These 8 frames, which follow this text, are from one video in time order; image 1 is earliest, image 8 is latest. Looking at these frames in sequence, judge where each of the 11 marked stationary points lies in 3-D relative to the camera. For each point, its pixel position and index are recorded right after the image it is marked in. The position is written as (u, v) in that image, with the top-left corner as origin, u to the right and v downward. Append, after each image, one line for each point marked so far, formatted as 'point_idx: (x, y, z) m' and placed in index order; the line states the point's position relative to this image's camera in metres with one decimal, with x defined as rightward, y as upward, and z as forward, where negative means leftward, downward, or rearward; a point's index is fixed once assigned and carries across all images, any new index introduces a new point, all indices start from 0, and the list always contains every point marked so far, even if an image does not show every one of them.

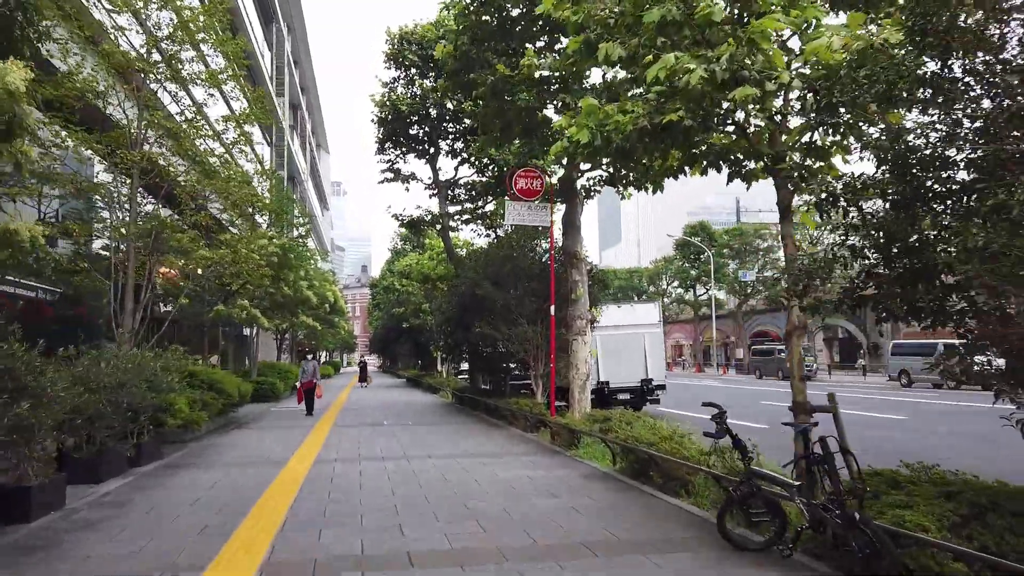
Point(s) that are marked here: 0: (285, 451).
0: (-3.5, -2.5, +11.2) m
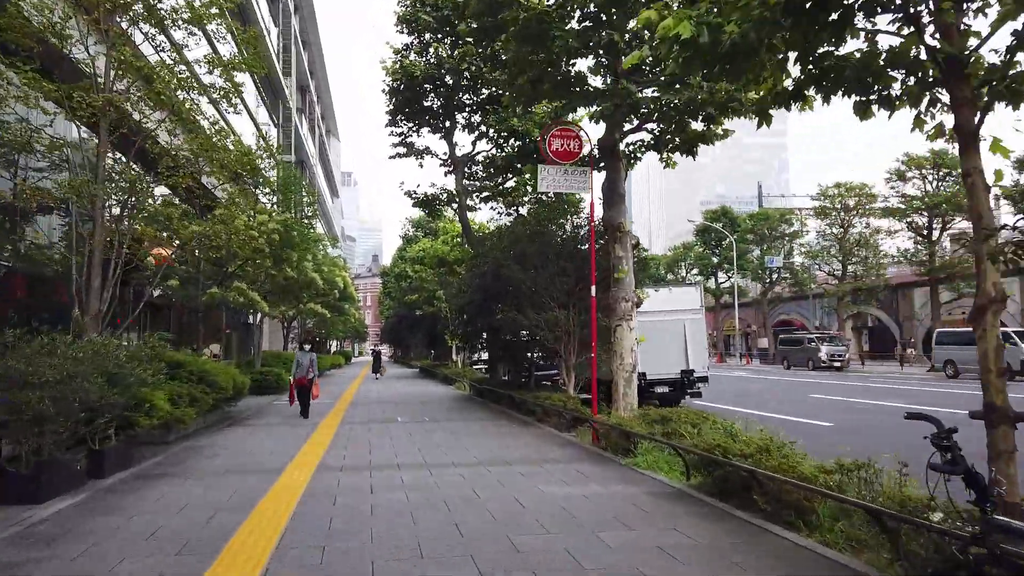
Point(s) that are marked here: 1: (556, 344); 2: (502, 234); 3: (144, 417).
0: (-3.0, -2.2, +9.5) m
1: (+0.9, -1.1, +14.8) m
2: (-0.3, +1.2, +16.4) m
3: (-4.4, -1.5, +8.7) m
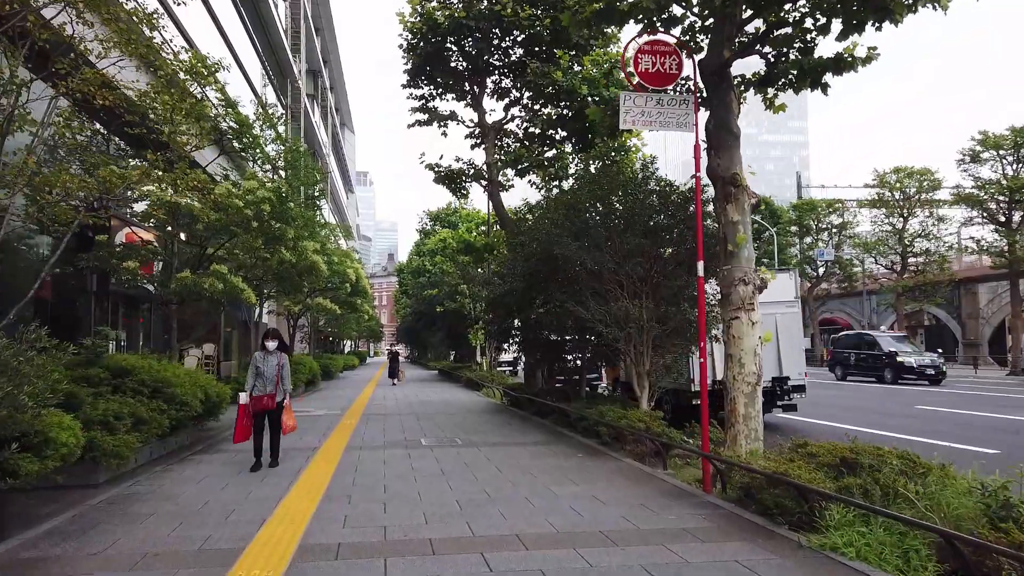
0: (-2.2, -1.9, +6.2) m
1: (+1.7, -0.9, +11.5) m
2: (+0.6, +1.5, +13.1) m
3: (-3.6, -1.3, +5.5) m
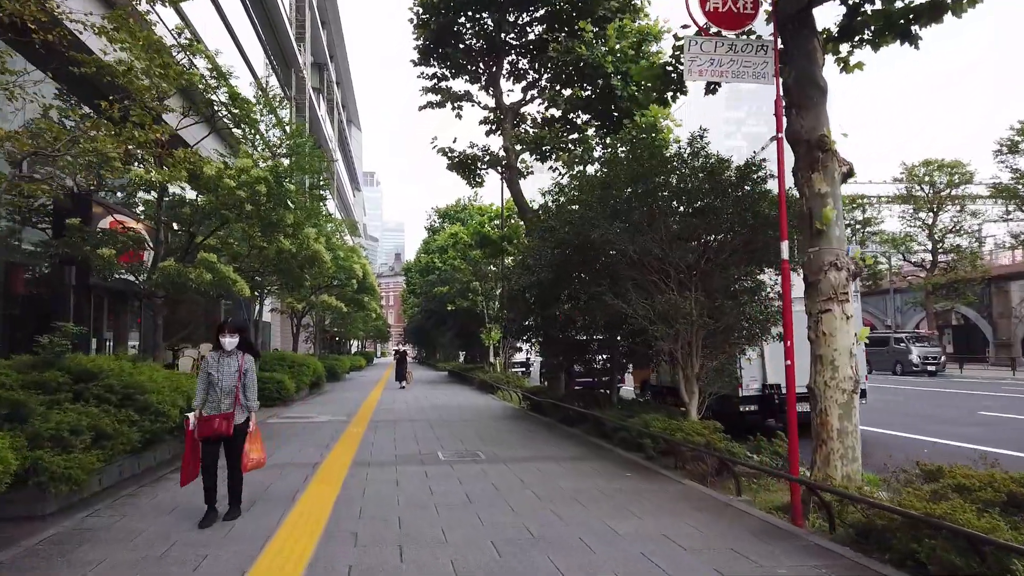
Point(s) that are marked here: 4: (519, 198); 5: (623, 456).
0: (-1.9, -1.8, +4.8) m
1: (+2.1, -0.8, +10.0) m
2: (+1.0, +1.6, +11.7) m
3: (-3.3, -1.2, +4.1) m
4: (+0.2, +2.1, +17.2) m
5: (+1.4, -2.2, +9.5) m
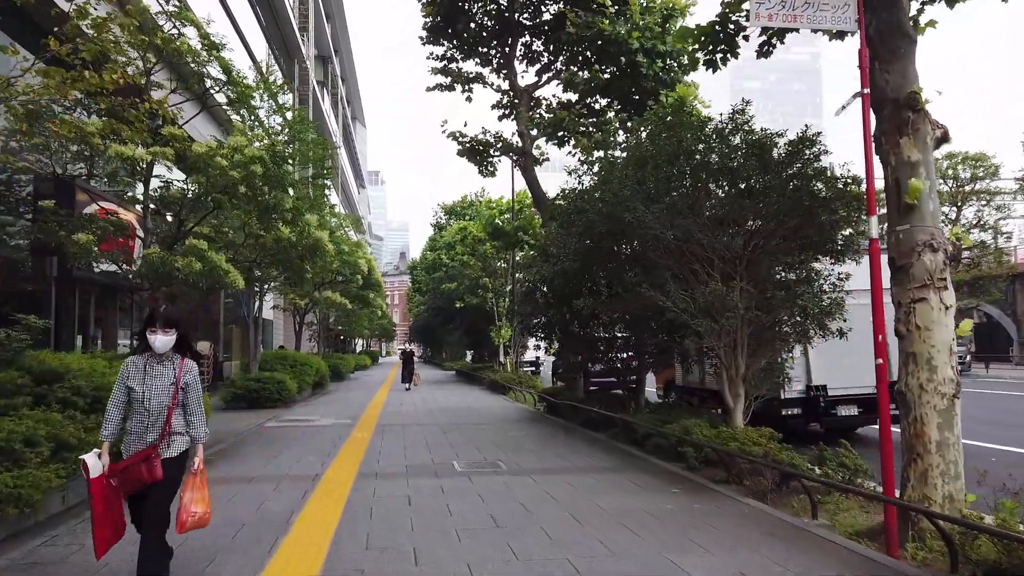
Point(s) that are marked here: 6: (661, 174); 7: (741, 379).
0: (-1.6, -1.7, +3.8) m
1: (+2.4, -0.6, +9.0) m
2: (+1.3, +1.7, +10.6) m
3: (-3.0, -1.0, +3.1) m
4: (+0.5, +2.2, +16.1) m
5: (+1.7, -2.1, +8.4) m
6: (+1.9, +1.4, +9.2) m
7: (+2.8, -1.1, +9.0) m
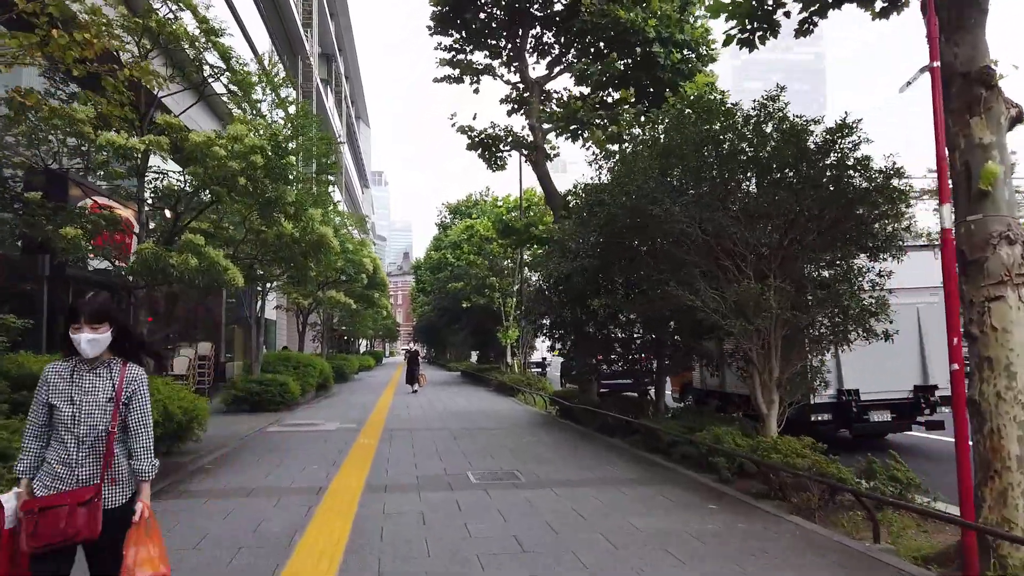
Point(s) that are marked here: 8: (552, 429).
0: (-1.4, -1.7, +3.2) m
1: (+2.6, -0.6, +8.4) m
2: (+1.6, +1.7, +10.0) m
3: (-2.9, -1.0, +2.5) m
4: (+0.7, +2.2, +15.5) m
5: (+1.9, -2.0, +7.9) m
6: (+2.1, +1.4, +8.6) m
7: (+3.0, -1.1, +8.4) m
8: (+0.7, -2.4, +12.7) m
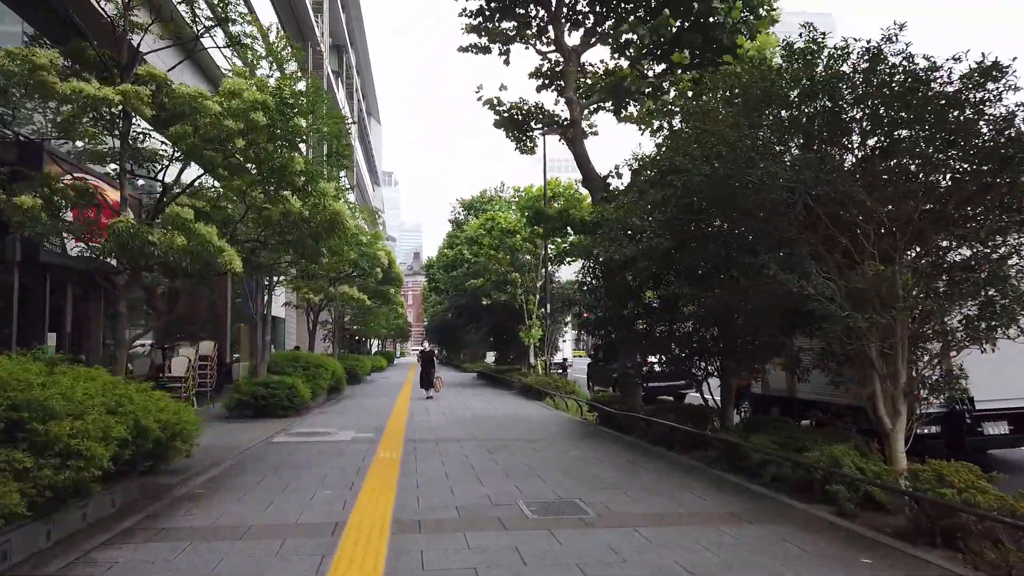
0: (-1.0, -1.5, +1.6) m
1: (+3.2, -0.5, +6.7) m
2: (+2.1, +1.9, +8.4) m
3: (-2.4, -0.9, +0.9) m
4: (+1.4, +2.4, +13.9) m
5: (+2.5, -1.9, +6.2) m
6: (+2.6, +1.6, +6.9) m
7: (+3.5, -0.9, +6.7) m
8: (+1.3, -2.3, +11.1) m
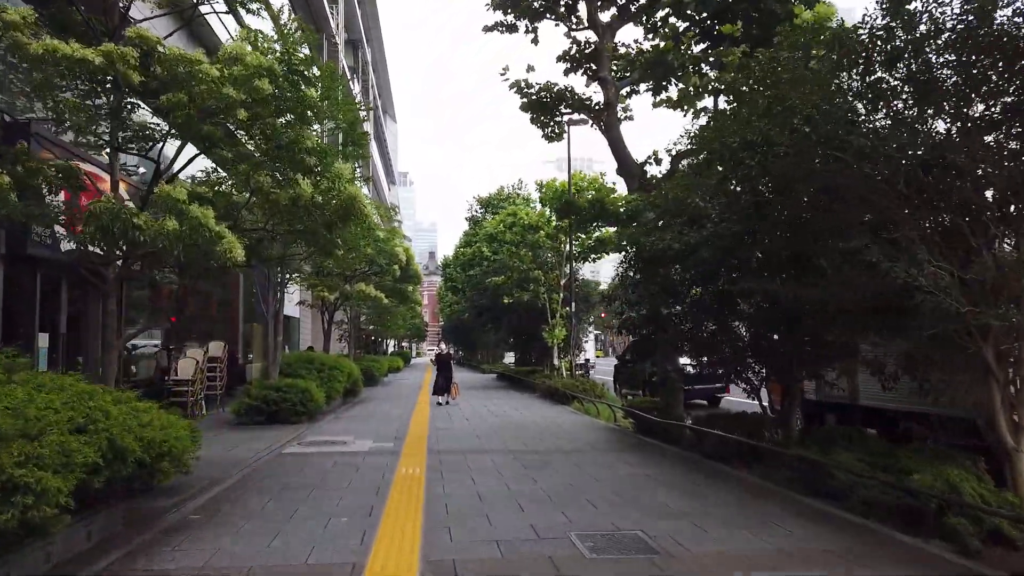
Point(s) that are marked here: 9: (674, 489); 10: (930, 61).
0: (-0.7, -1.4, +0.6) m
1: (+3.5, -0.4, +5.6) m
2: (+2.5, +1.9, +7.3) m
3: (-2.1, -0.8, -0.1) m
4: (+1.9, +2.5, +12.9) m
5: (+2.8, -1.8, +5.1) m
6: (+3.0, +1.7, +5.8) m
7: (+3.9, -0.9, +5.6) m
8: (+1.8, -2.2, +10.0) m
9: (+1.5, -1.9, +6.9) m
10: (+3.4, +1.8, +5.7) m
